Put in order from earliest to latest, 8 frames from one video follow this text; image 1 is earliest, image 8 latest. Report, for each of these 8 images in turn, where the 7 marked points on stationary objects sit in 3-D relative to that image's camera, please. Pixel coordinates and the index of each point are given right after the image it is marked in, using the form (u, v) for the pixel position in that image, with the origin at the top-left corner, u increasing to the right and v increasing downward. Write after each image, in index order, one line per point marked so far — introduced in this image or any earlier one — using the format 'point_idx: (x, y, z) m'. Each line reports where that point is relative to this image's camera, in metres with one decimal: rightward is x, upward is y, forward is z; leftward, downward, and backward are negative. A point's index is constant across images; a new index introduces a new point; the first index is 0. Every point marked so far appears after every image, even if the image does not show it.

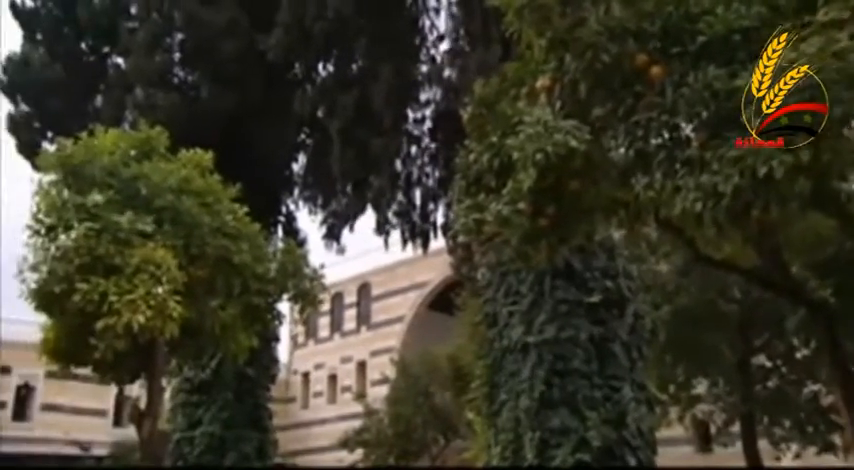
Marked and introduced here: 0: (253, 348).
0: (-2.6, -1.7, +10.5) m
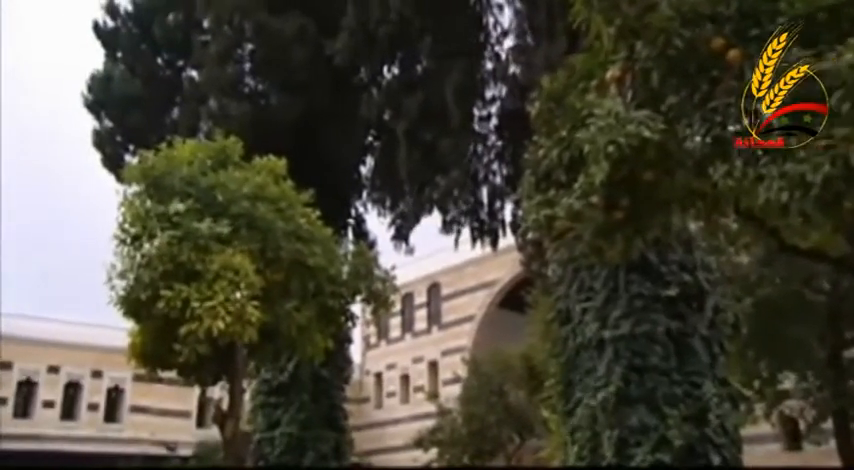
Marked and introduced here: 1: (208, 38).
0: (-1.5, -1.8, +10.7) m
1: (-3.1, +2.8, +9.9) m
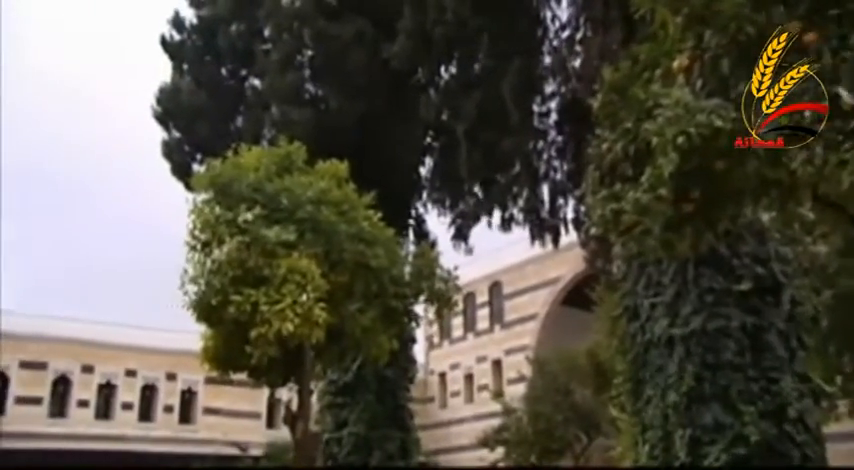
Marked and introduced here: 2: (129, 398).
0: (-0.5, -1.8, +10.8) m
1: (-2.3, +2.8, +10.1) m
2: (-5.9, -3.2, +13.7) m
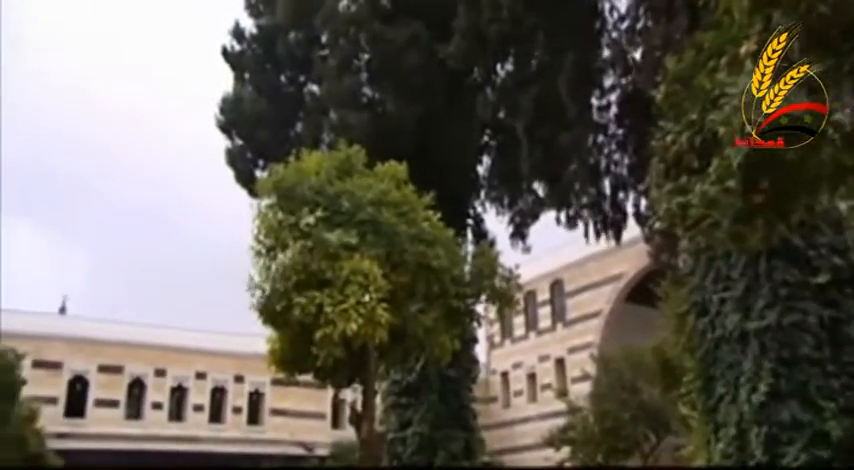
0: (+0.4, -1.8, +10.8) m
1: (-1.5, +2.7, +10.2) m
2: (-4.6, -3.4, +14.1) m
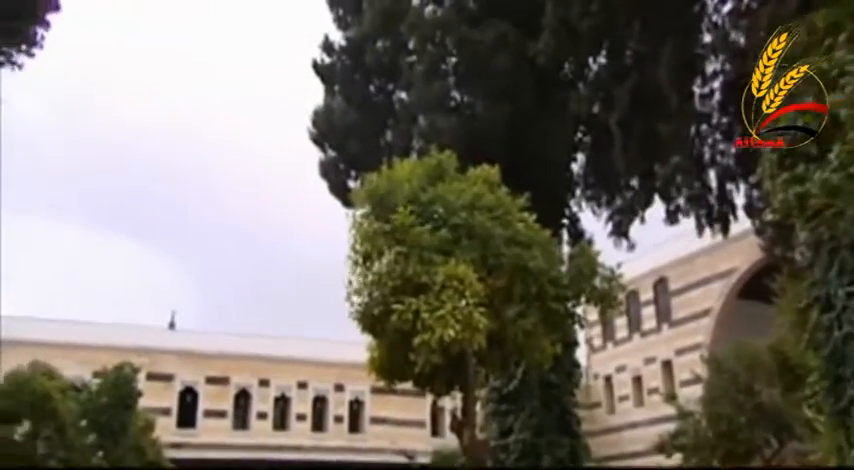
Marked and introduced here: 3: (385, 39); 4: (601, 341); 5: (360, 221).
0: (+2.0, -1.8, +10.5) m
1: (-0.2, +2.6, +10.2) m
2: (-2.6, -3.6, +14.3) m
3: (-0.6, +3.0, +10.5) m
4: (+3.9, -2.4, +15.6) m
5: (-0.9, +0.2, +9.7) m
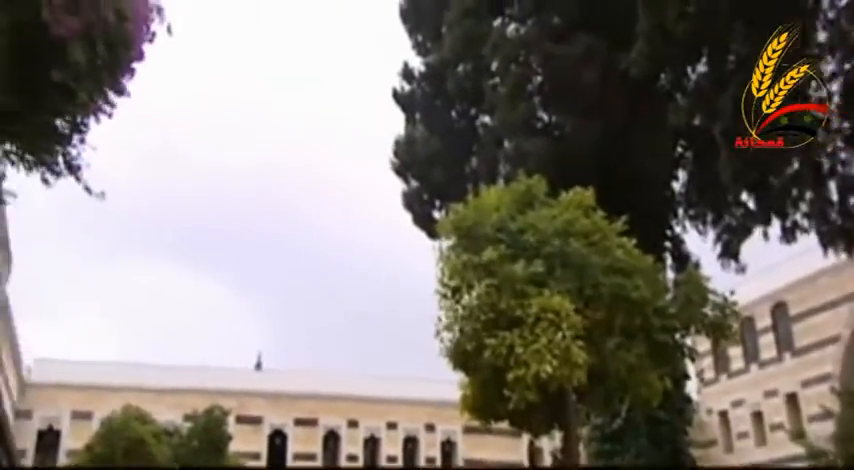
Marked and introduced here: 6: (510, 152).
0: (+3.3, -2.2, +9.6) m
1: (+1.0, +2.2, +9.8) m
2: (-0.7, -4.3, +13.9) m
3: (+0.5, +2.5, +10.1) m
4: (+5.9, -2.8, +14.4) m
5: (+0.3, -0.2, +9.2) m
6: (+1.2, +1.2, +9.5) m
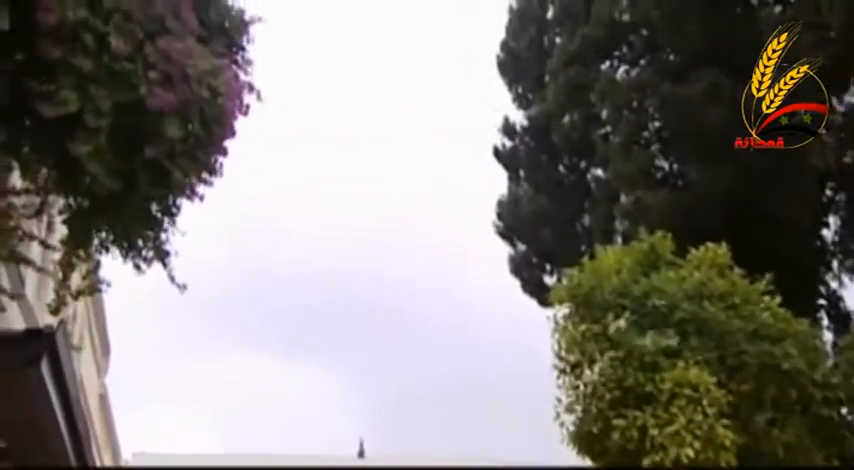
0: (+4.8, -2.8, +8.1) m
1: (+2.3, +1.4, +8.9) m
2: (+1.4, -5.5, +12.6) m
3: (+1.9, +1.7, +9.3) m
4: (+8.0, -3.7, +12.5) m
5: (+1.7, -1.1, +8.2) m
6: (+2.5, +0.4, +8.5) m
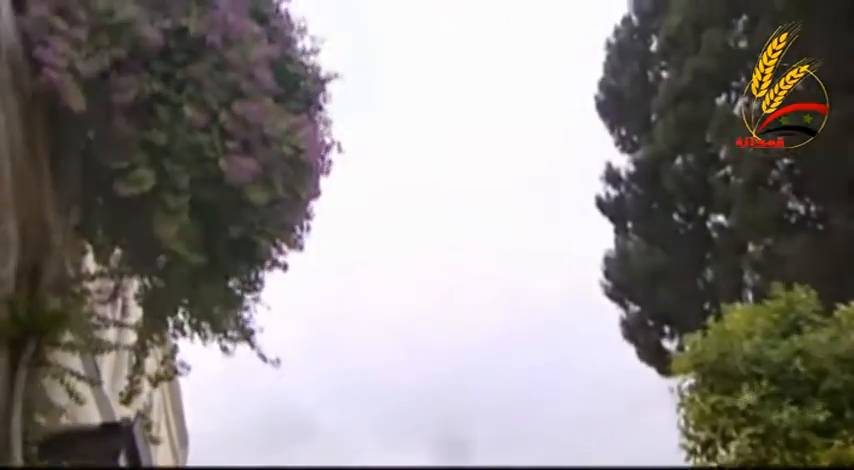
0: (+5.9, -3.3, +6.6) m
1: (+3.4, +0.7, +7.8) m
2: (+3.2, -6.3, +11.3) m
3: (+3.0, +1.0, +8.3) m
4: (+9.6, -4.2, +10.5) m
5: (+2.8, -1.7, +7.1) m
6: (+3.6, -0.2, +7.4) m
